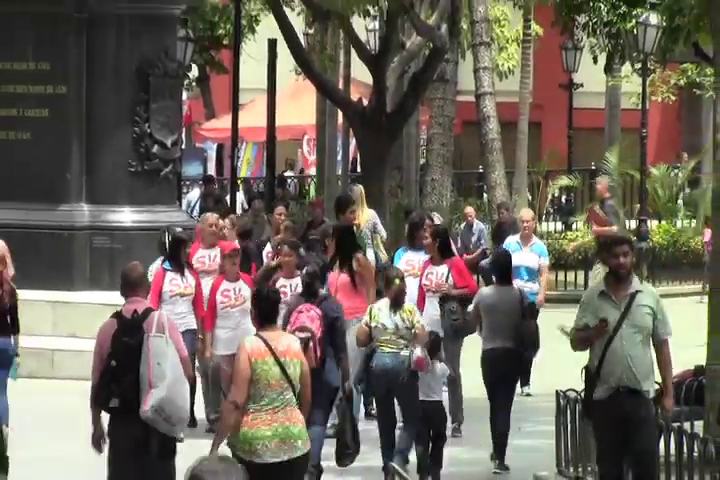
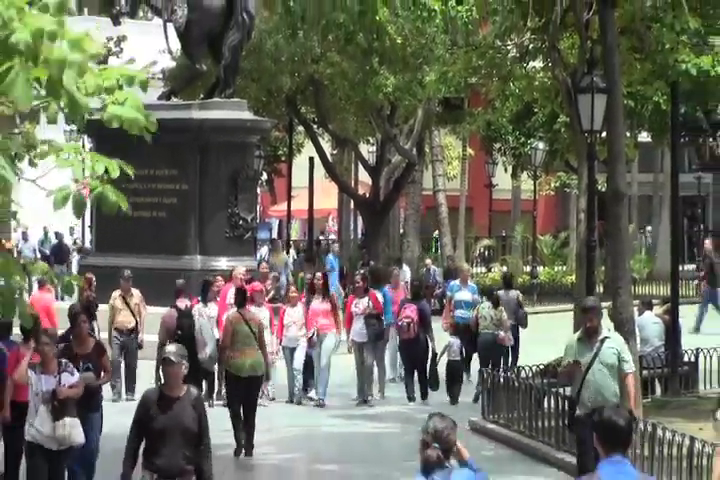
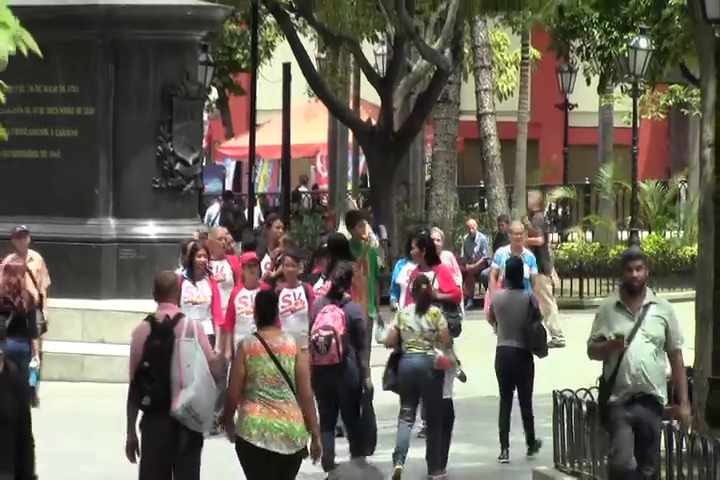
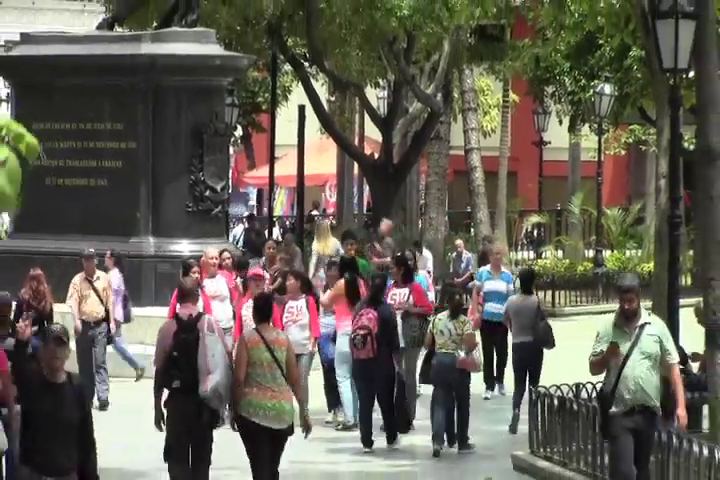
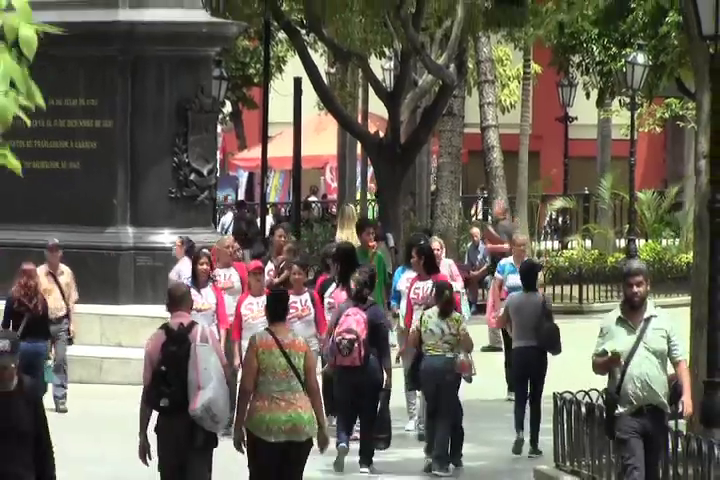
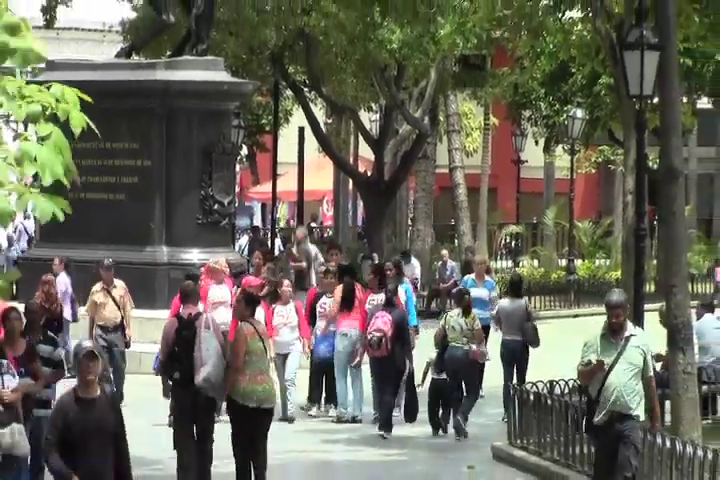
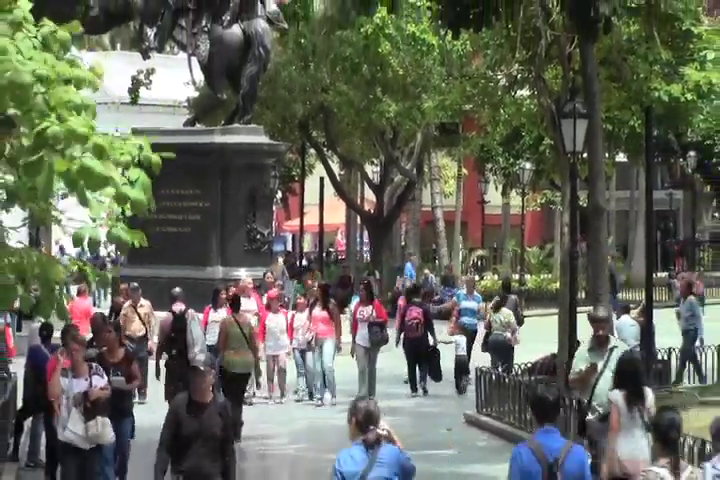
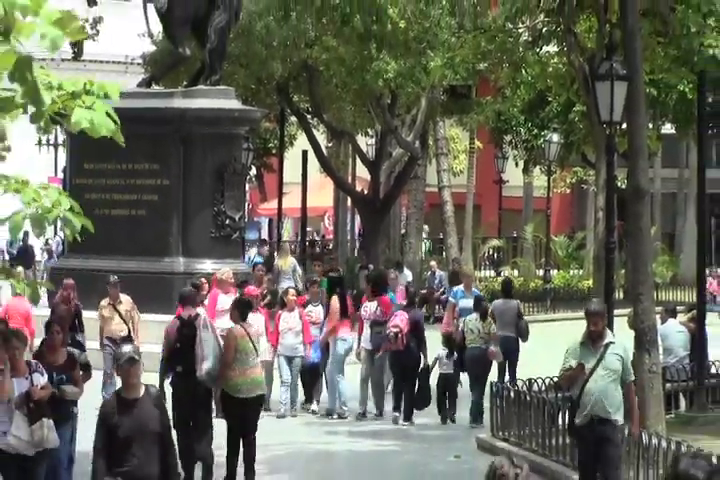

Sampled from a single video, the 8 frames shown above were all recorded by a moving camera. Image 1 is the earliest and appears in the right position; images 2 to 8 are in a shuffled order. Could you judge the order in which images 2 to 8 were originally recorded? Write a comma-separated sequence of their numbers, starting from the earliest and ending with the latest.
3, 5, 4, 6, 8, 2, 7
